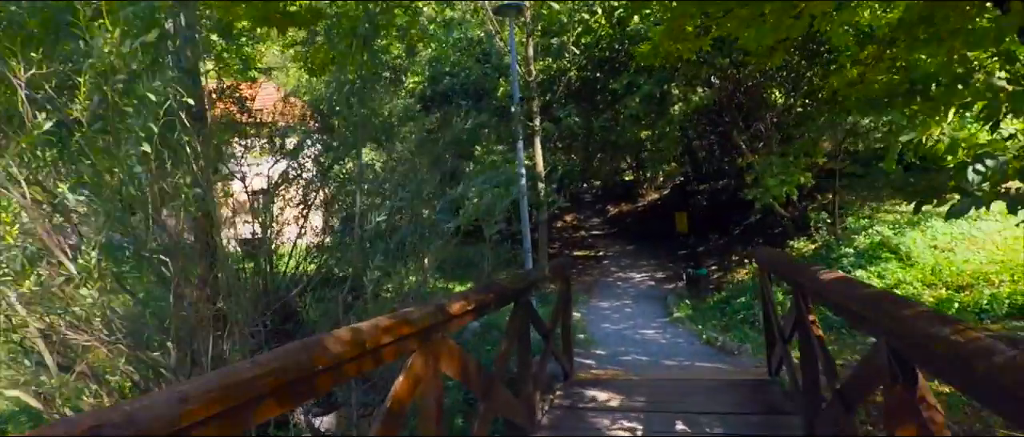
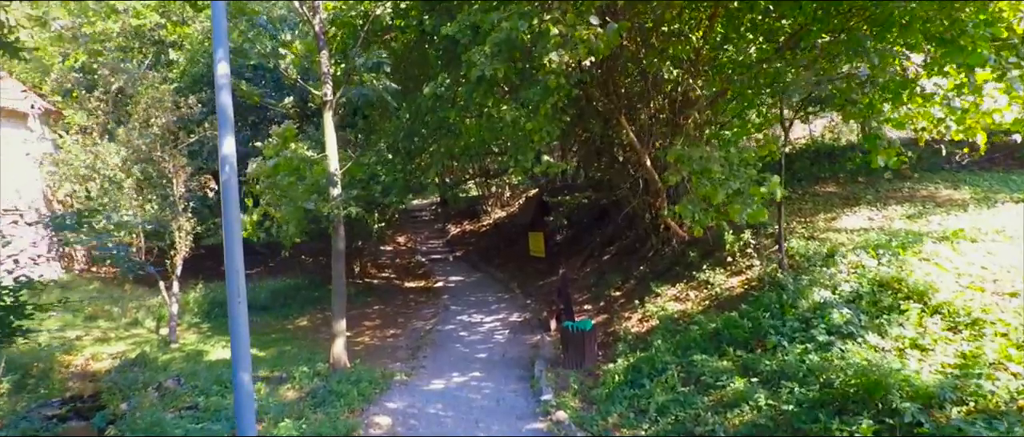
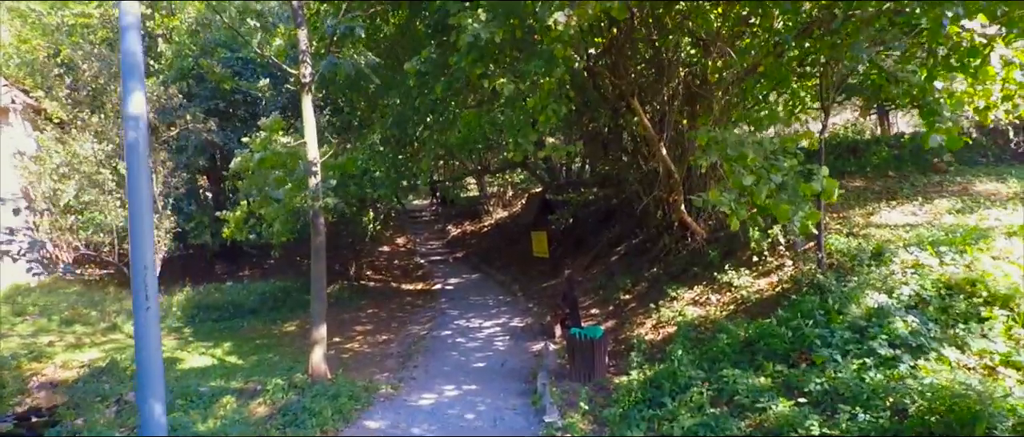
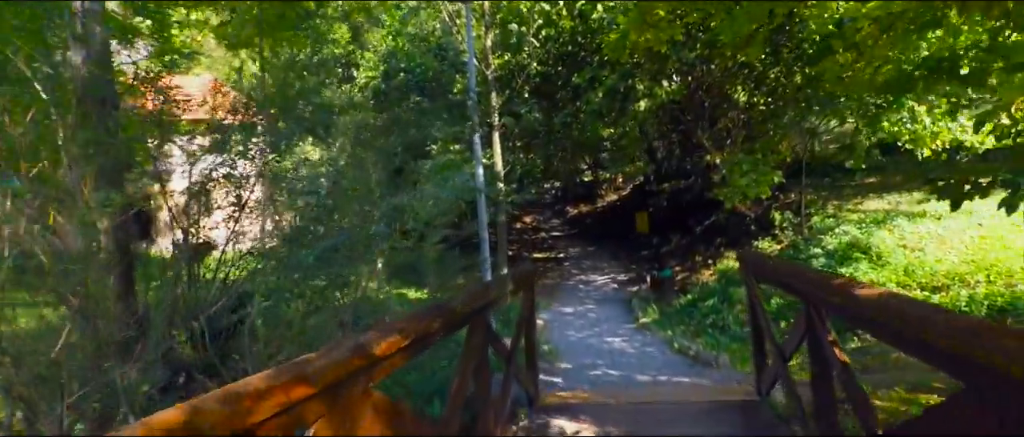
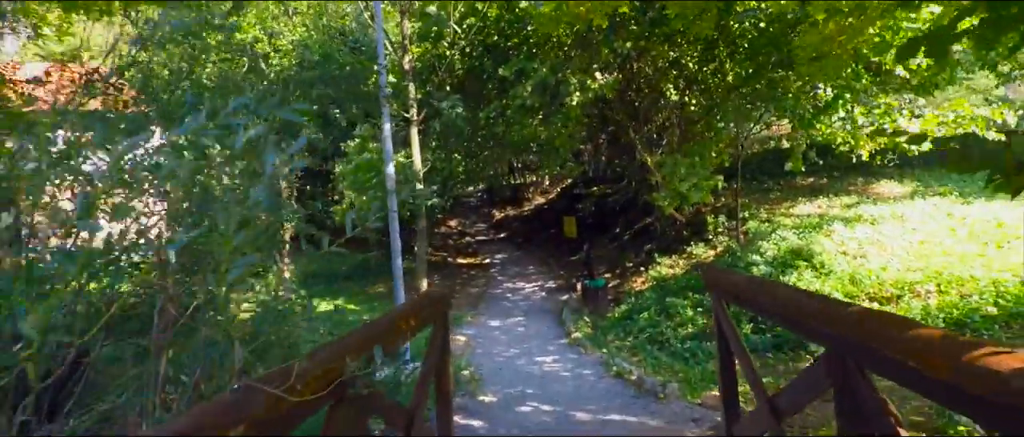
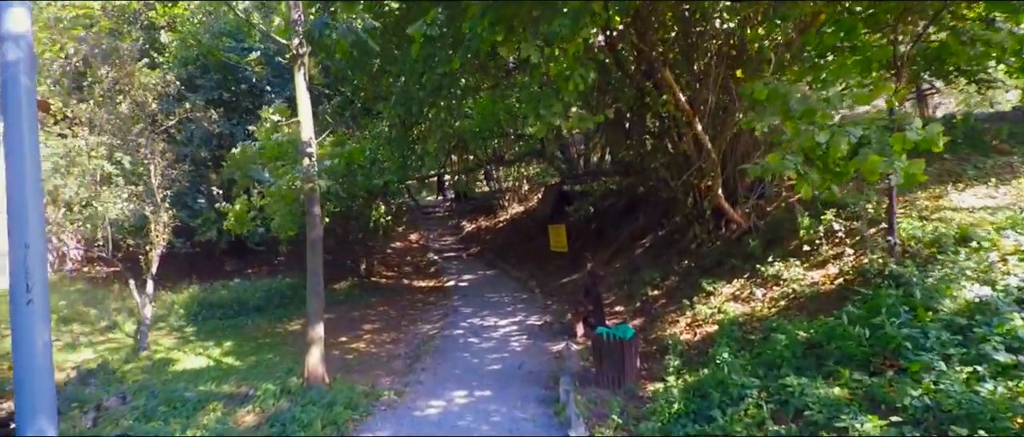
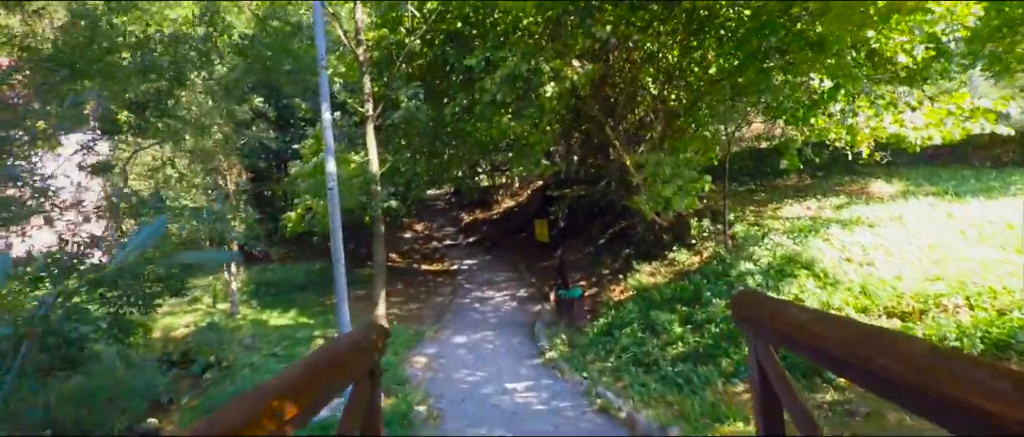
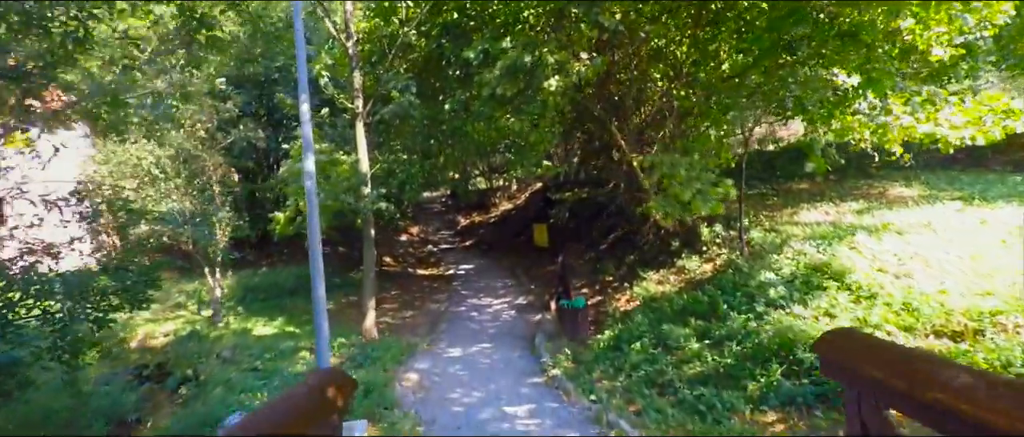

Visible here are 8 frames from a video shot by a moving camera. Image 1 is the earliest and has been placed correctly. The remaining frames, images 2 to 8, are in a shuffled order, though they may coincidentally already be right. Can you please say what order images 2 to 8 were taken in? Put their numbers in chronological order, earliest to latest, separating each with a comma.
4, 5, 7, 8, 2, 3, 6
